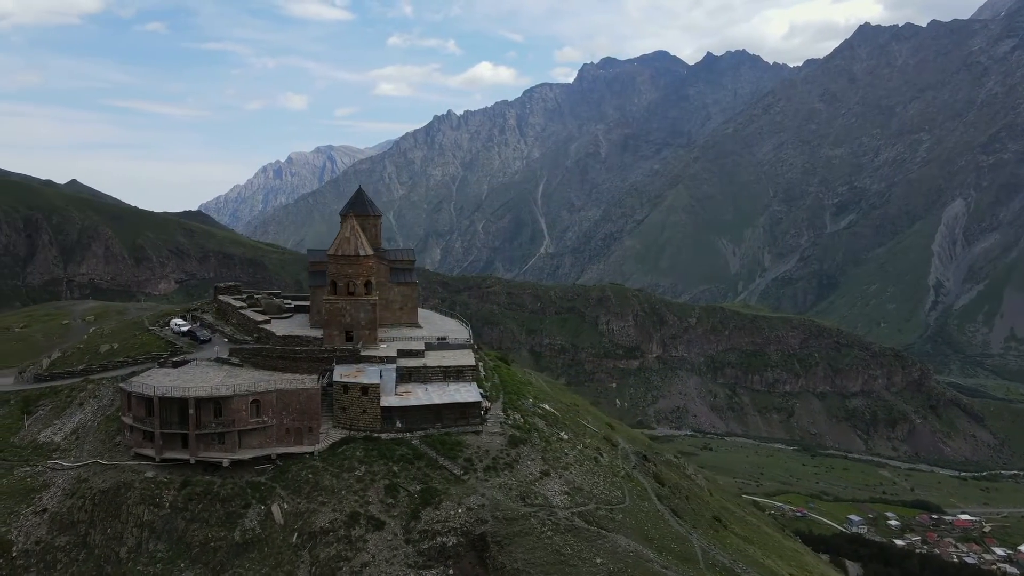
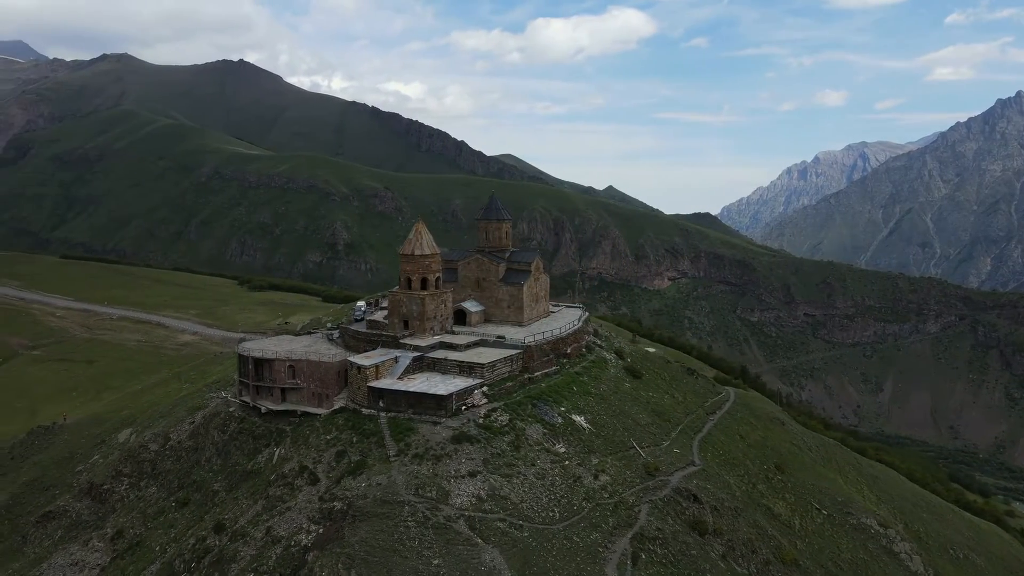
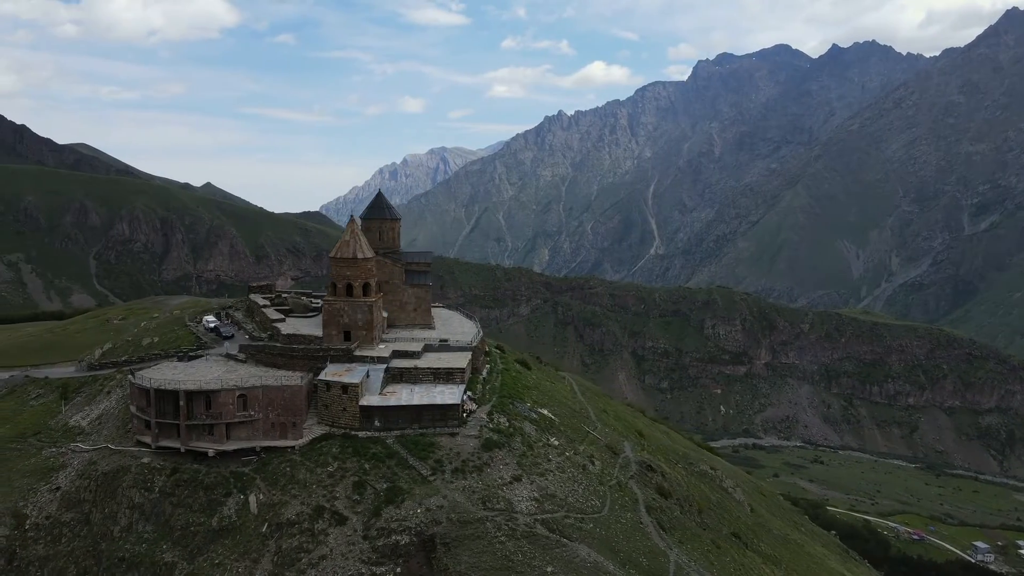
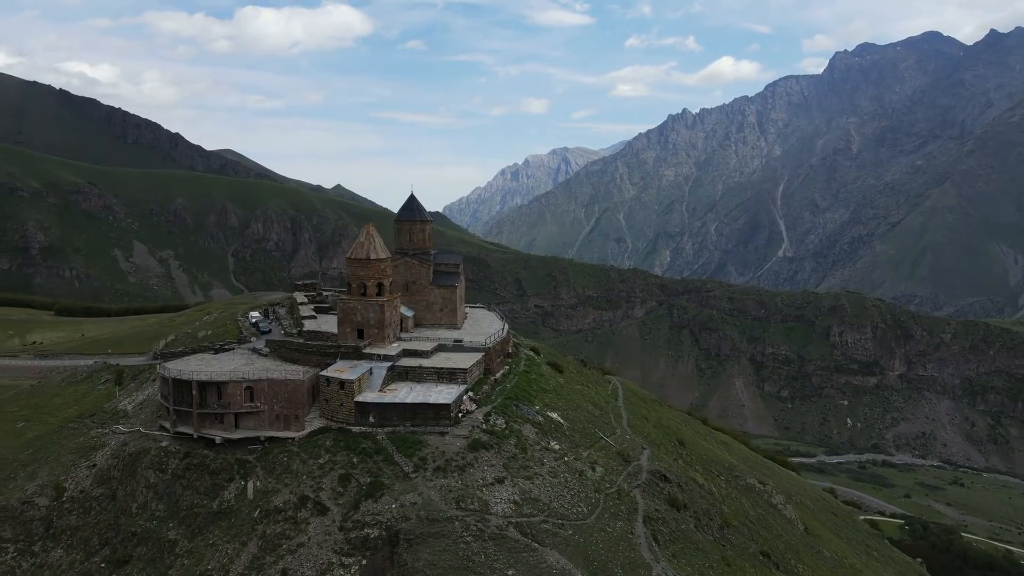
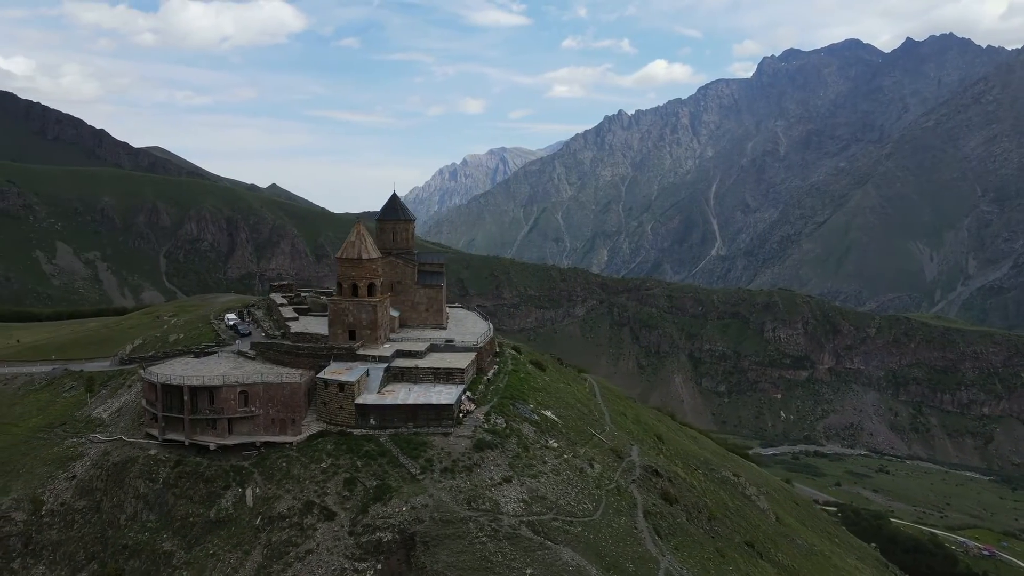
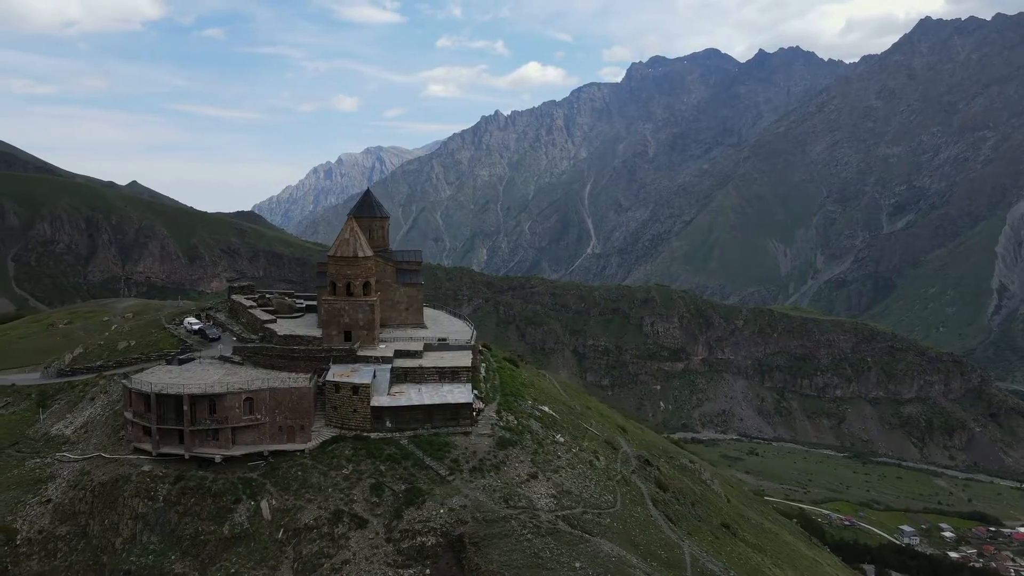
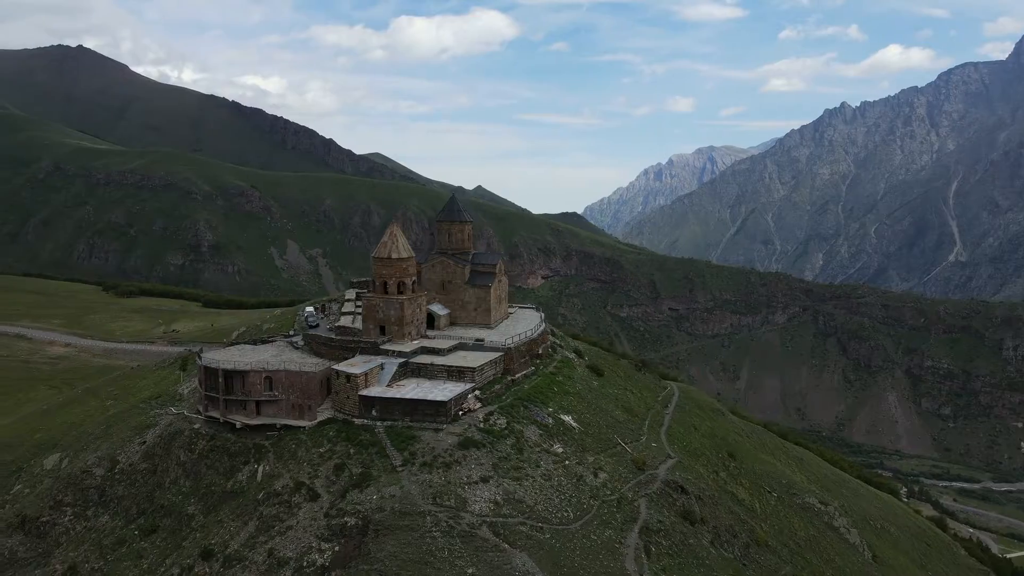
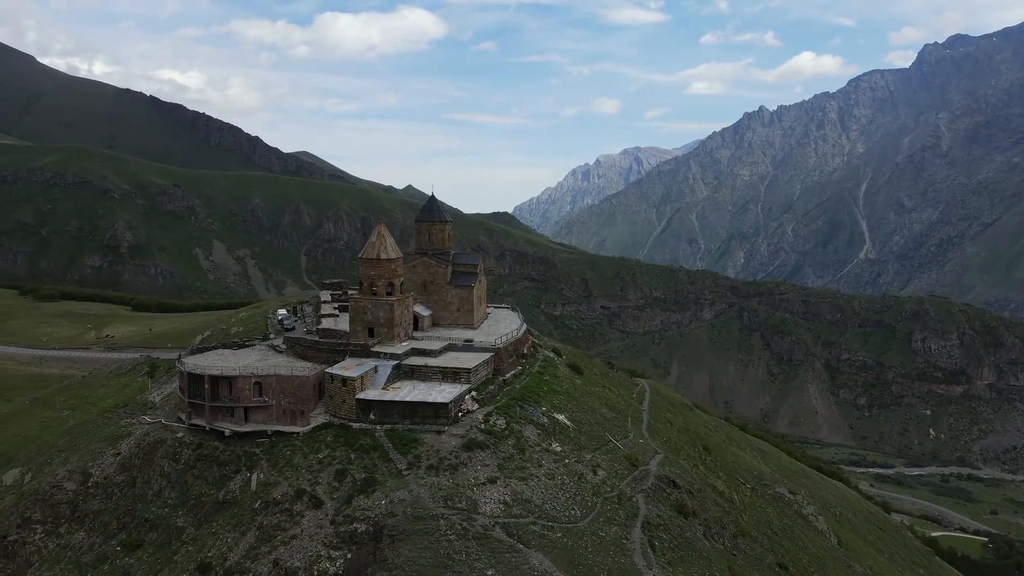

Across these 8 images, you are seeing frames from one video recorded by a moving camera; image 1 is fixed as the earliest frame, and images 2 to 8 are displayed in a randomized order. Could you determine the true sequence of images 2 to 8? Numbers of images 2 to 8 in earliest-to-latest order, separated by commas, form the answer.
6, 3, 5, 4, 8, 7, 2
